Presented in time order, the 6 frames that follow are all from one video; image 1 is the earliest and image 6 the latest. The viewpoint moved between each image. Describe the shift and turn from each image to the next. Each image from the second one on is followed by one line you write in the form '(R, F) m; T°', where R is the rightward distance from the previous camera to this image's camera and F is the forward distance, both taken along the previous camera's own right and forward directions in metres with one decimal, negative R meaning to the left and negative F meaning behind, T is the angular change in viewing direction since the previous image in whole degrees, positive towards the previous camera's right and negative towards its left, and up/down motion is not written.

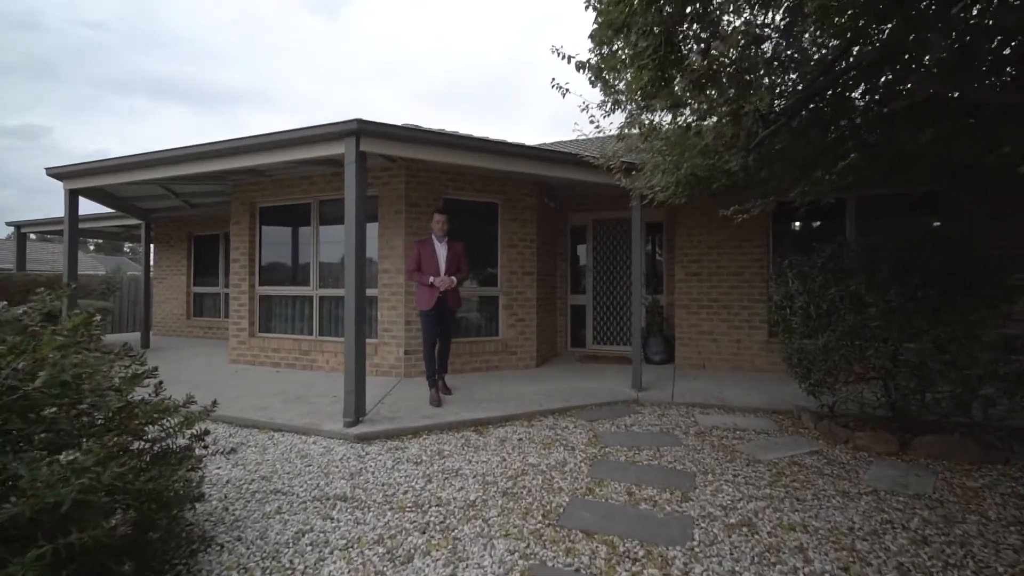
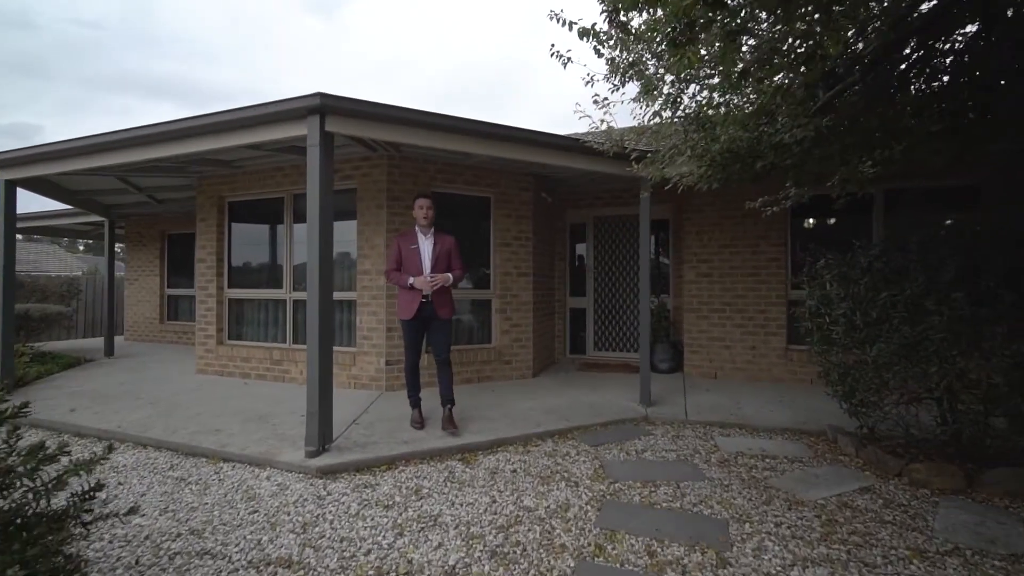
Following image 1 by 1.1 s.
(0.0, +0.7) m; +1°
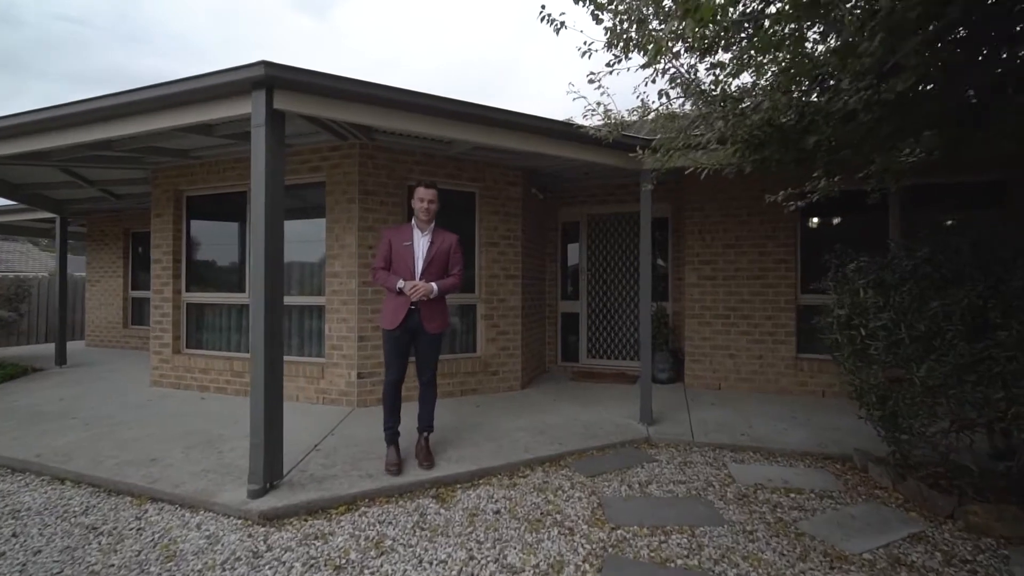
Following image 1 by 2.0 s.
(+0.1, +0.6) m; +1°
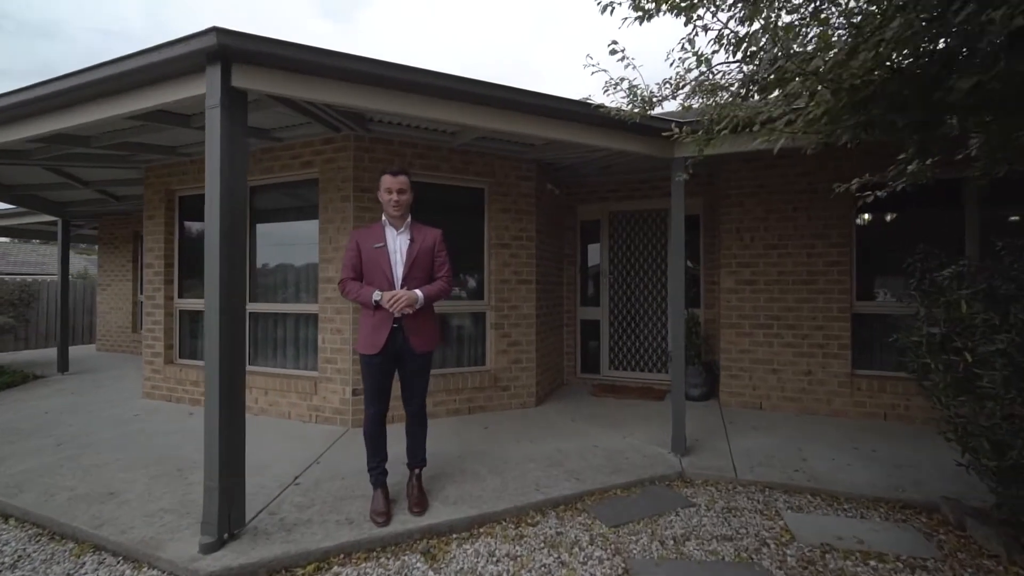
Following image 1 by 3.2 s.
(+0.1, +0.6) m; -3°
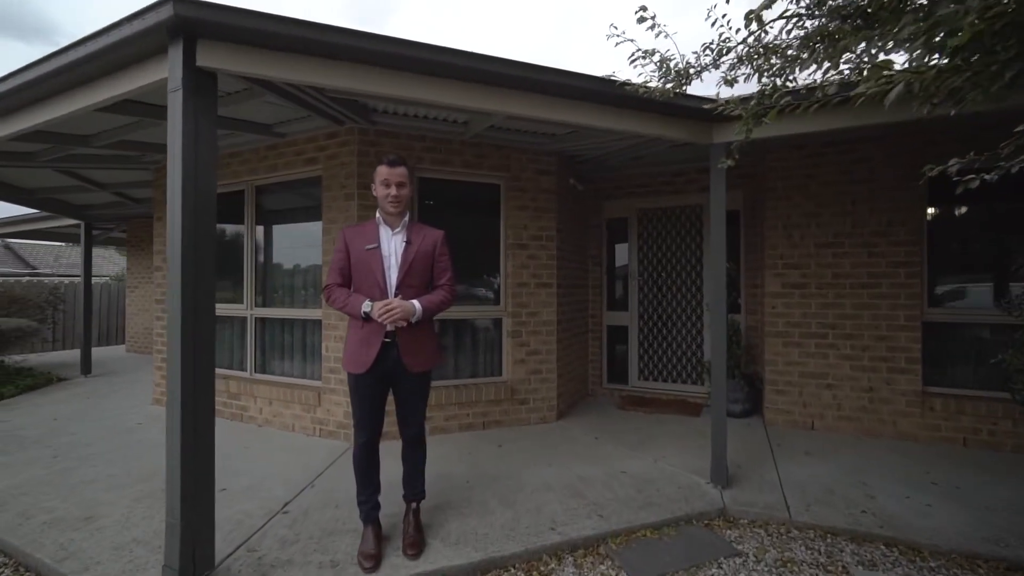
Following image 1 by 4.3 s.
(+0.1, +0.5) m; -4°
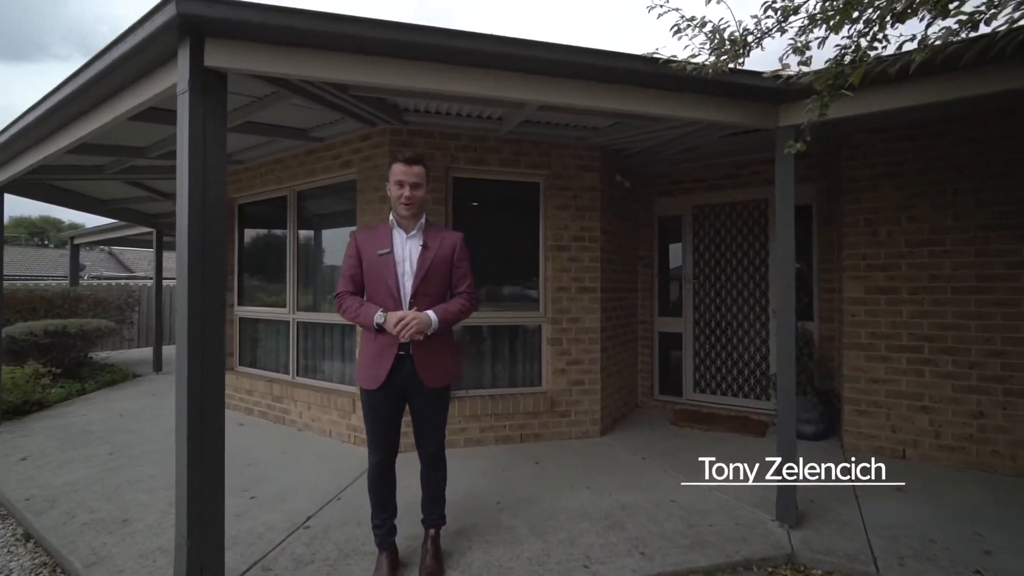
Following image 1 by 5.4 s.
(+0.2, +0.3) m; -7°
